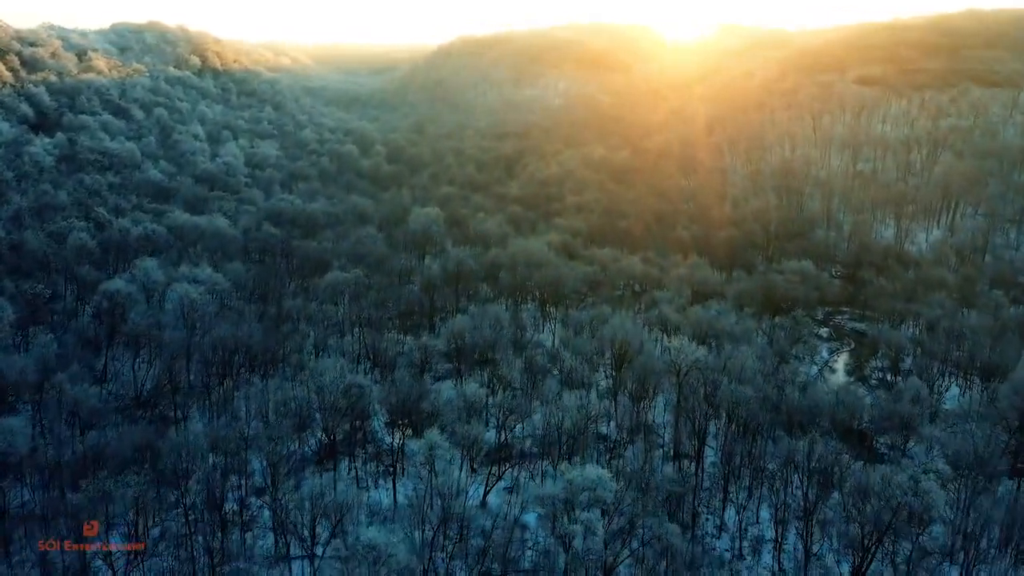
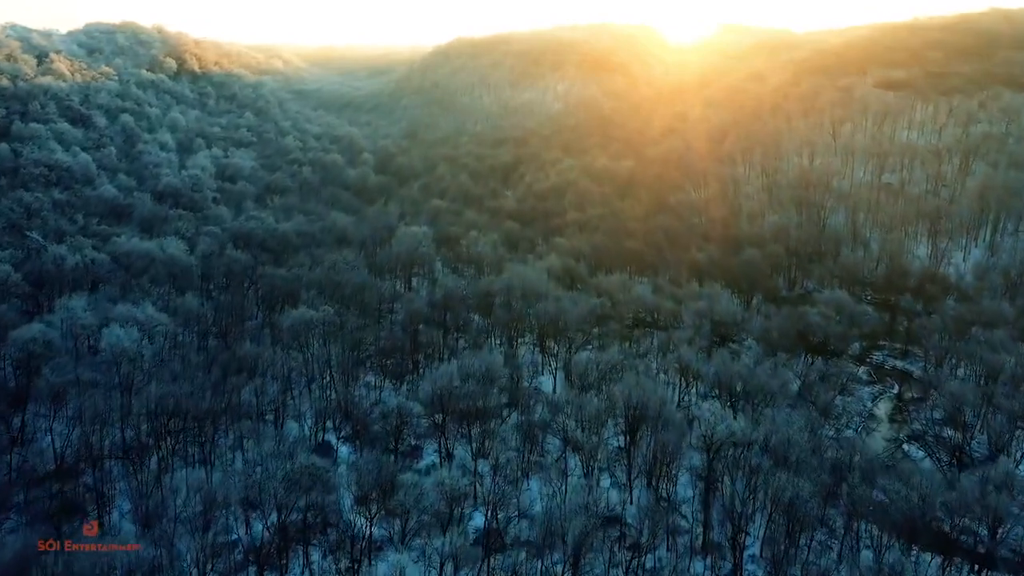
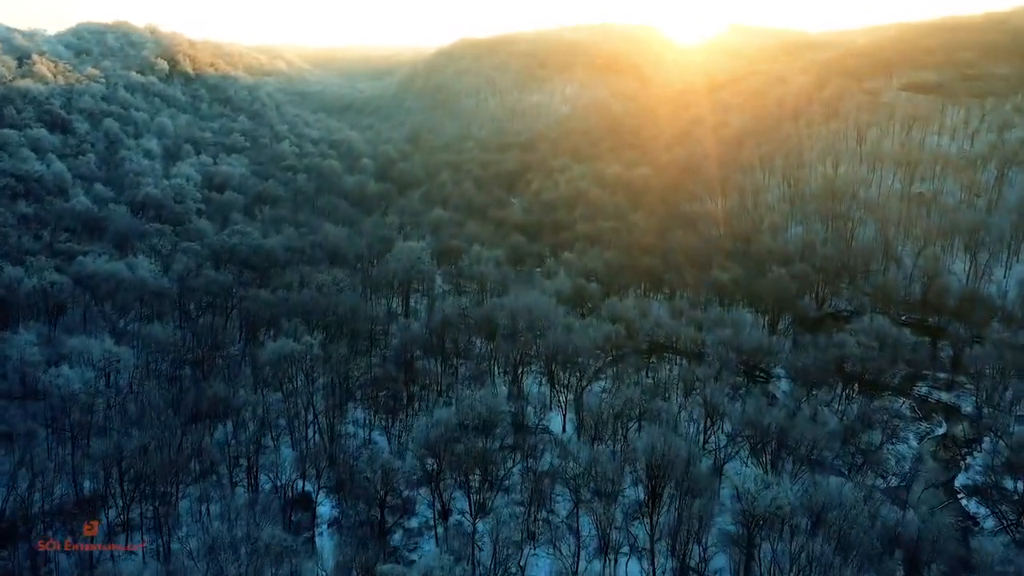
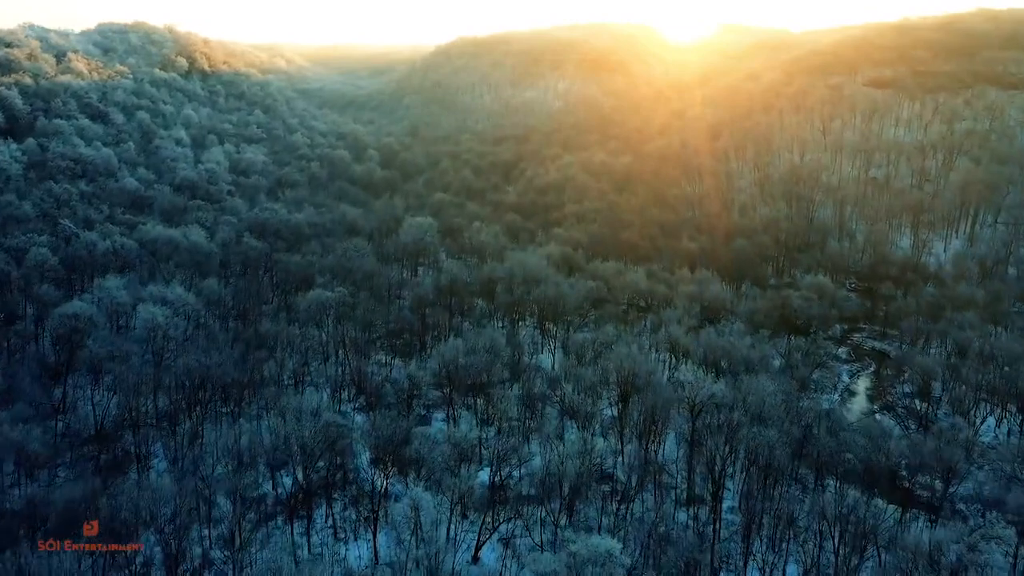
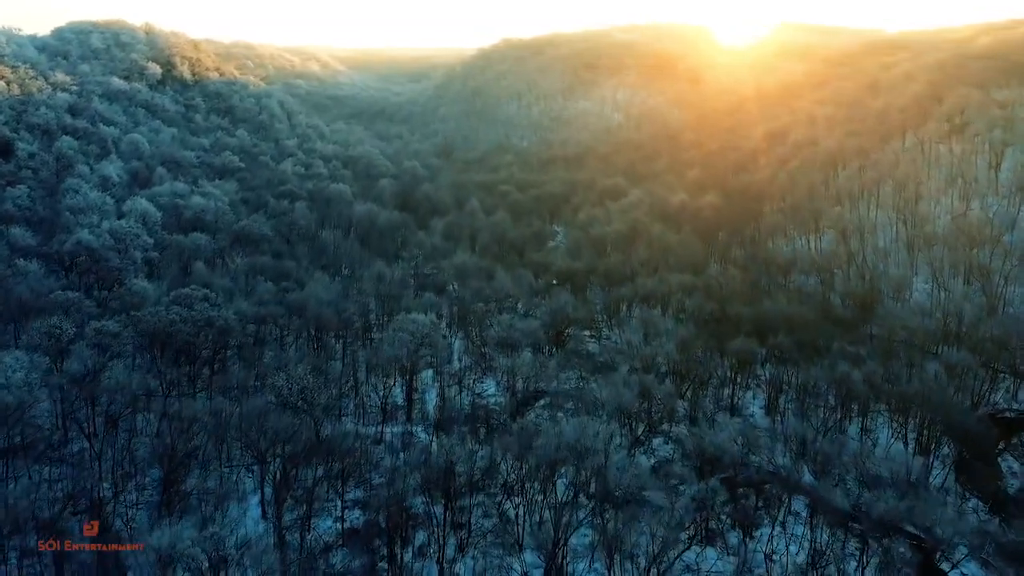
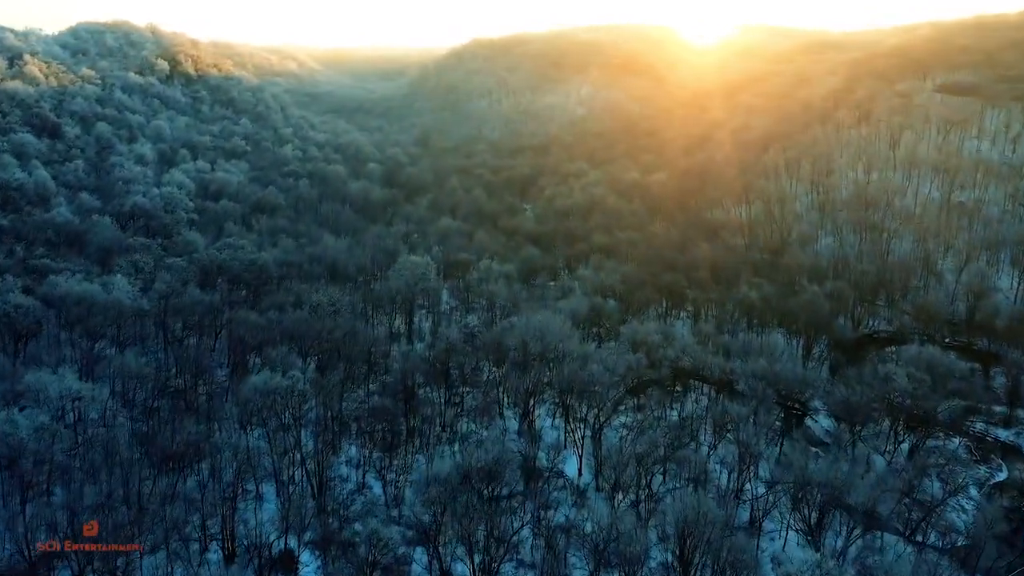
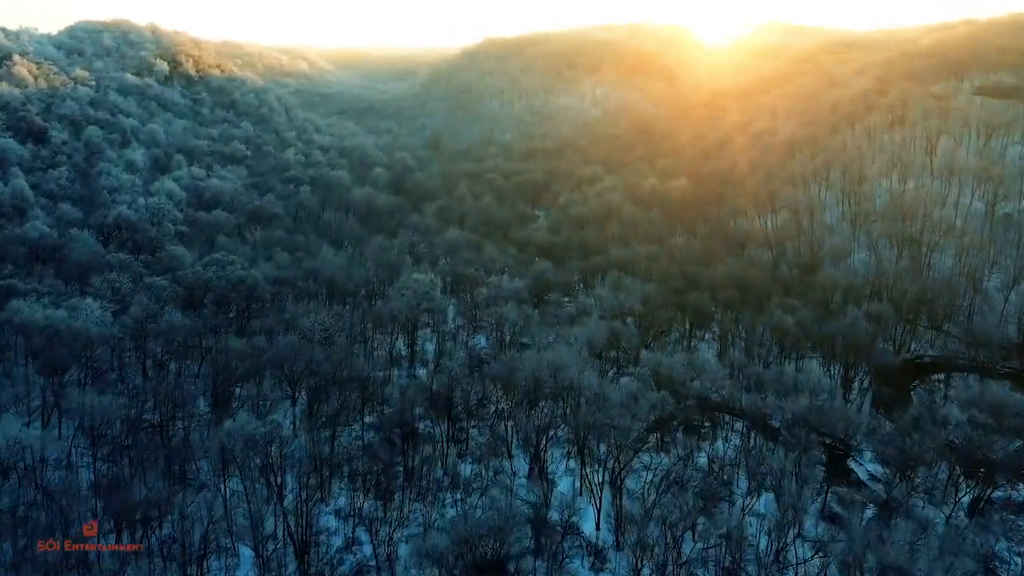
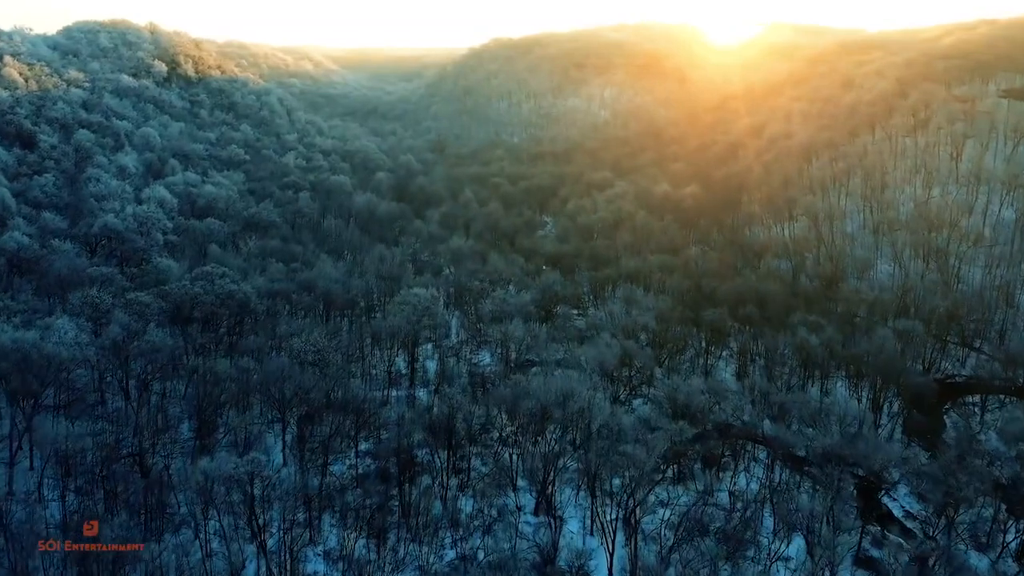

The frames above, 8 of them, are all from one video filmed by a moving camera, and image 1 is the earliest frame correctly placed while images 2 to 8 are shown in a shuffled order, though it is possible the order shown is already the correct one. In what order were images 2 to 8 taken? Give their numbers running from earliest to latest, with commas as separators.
4, 2, 3, 6, 7, 8, 5
